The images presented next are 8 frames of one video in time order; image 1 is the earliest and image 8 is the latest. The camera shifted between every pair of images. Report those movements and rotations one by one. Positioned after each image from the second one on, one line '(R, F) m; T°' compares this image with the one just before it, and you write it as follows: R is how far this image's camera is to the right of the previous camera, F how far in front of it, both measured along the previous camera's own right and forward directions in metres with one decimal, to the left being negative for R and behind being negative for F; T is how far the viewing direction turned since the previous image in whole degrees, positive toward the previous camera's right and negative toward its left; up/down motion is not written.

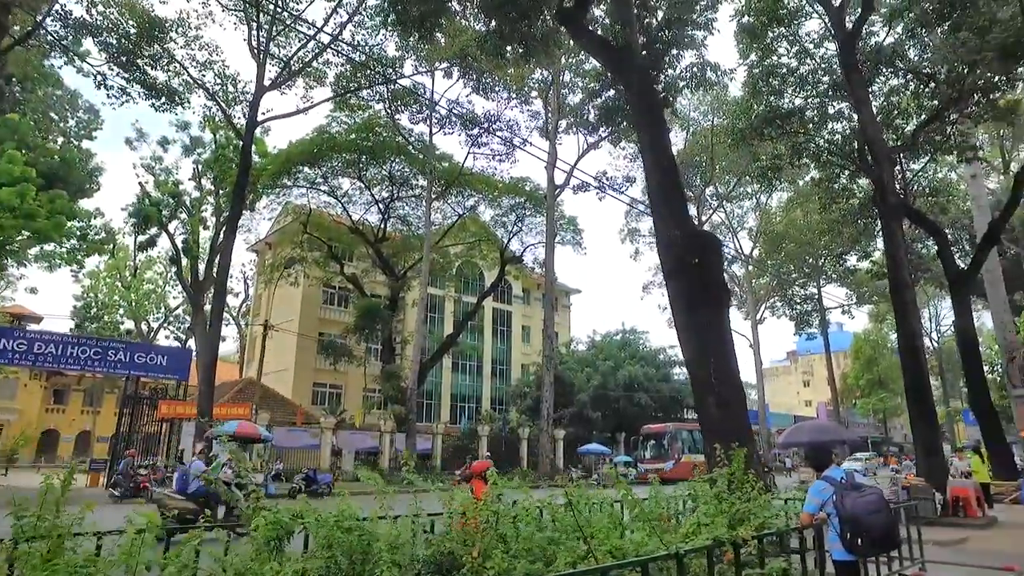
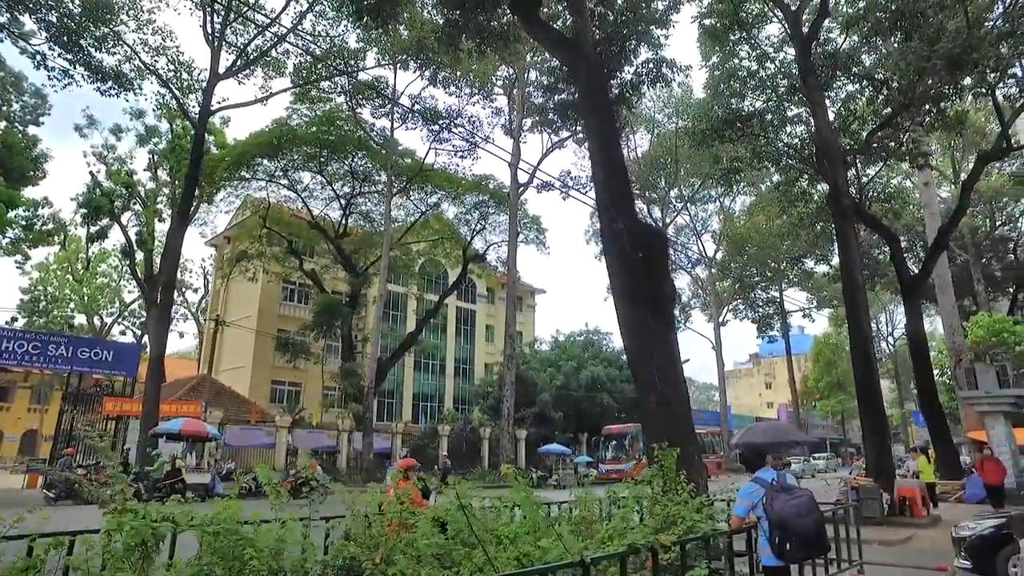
(+0.2, +0.2) m; +3°
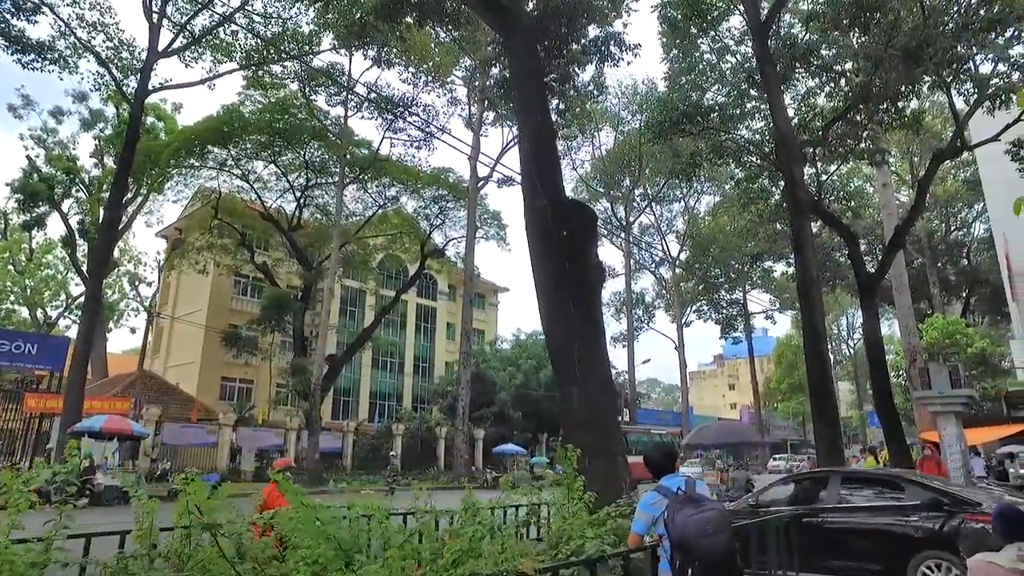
(+0.4, +0.5) m; +3°
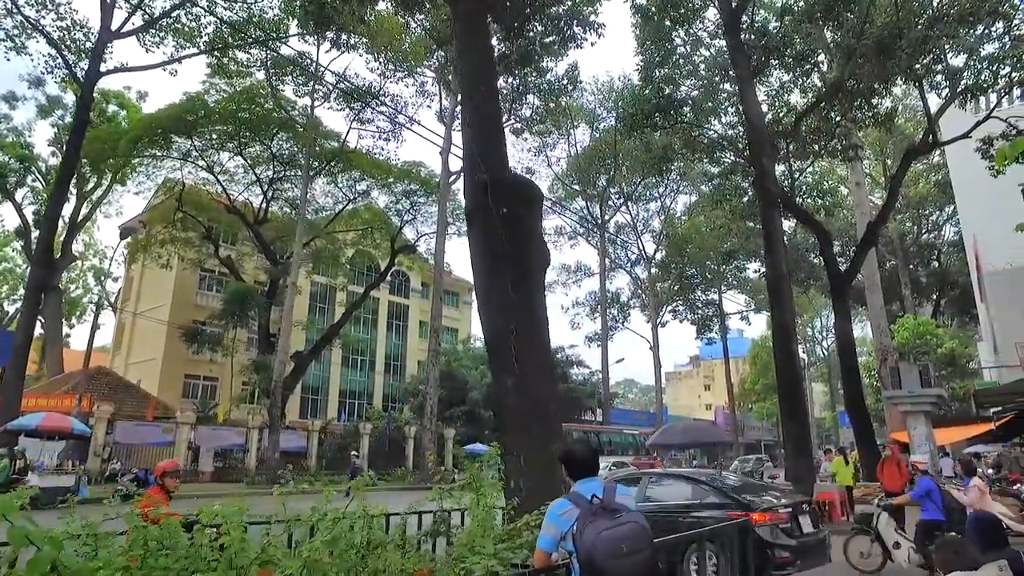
(+0.3, +0.4) m; +2°
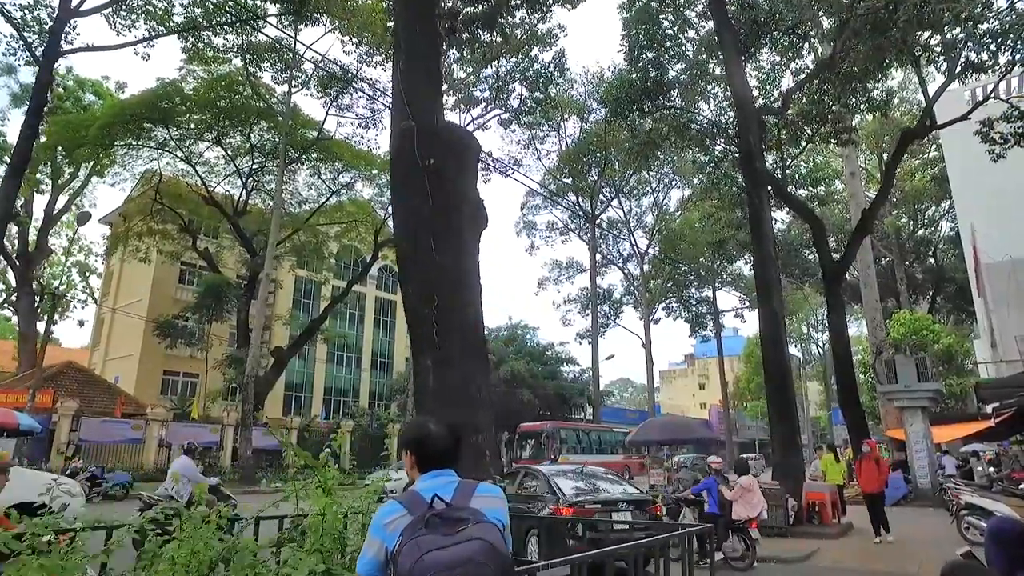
(+0.4, +0.6) m; 0°
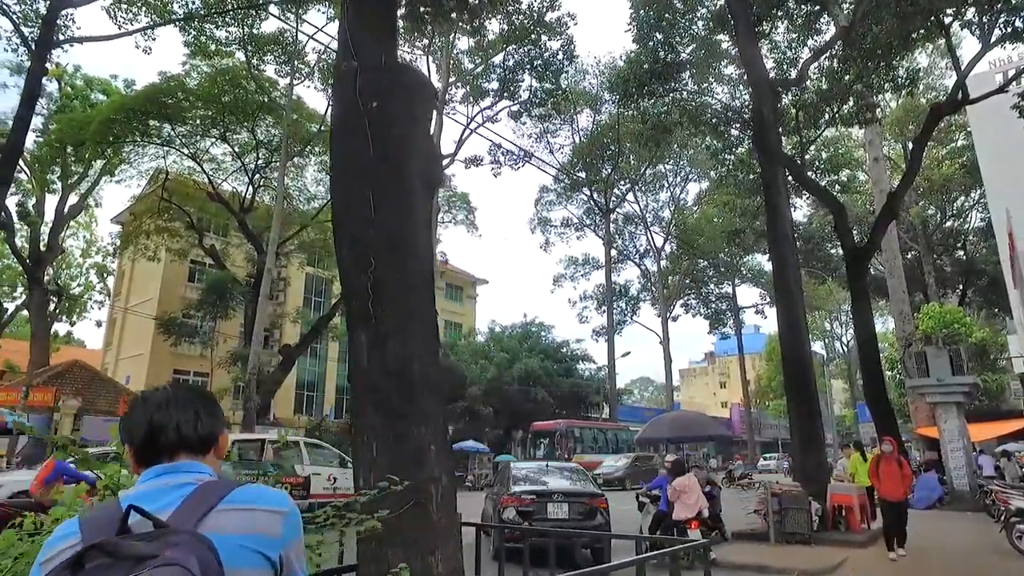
(+0.3, +0.6) m; -2°
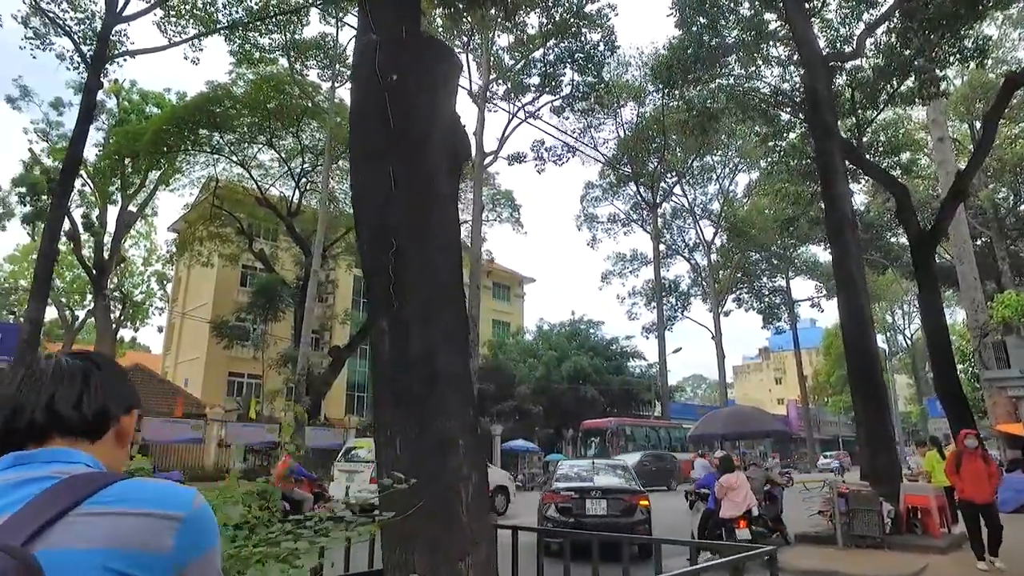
(0.0, +0.2) m; -4°
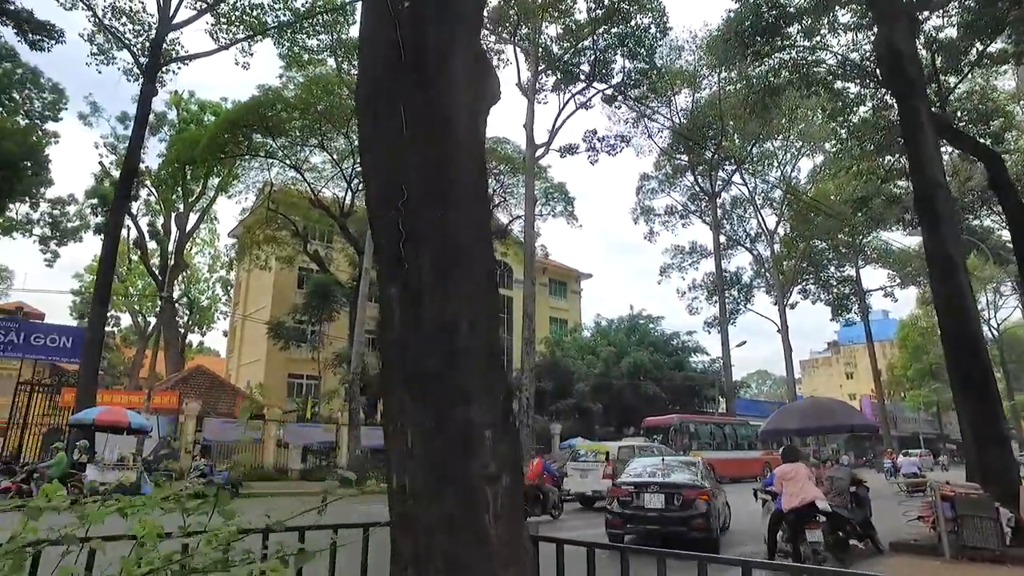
(0.0, +0.5) m; -5°
